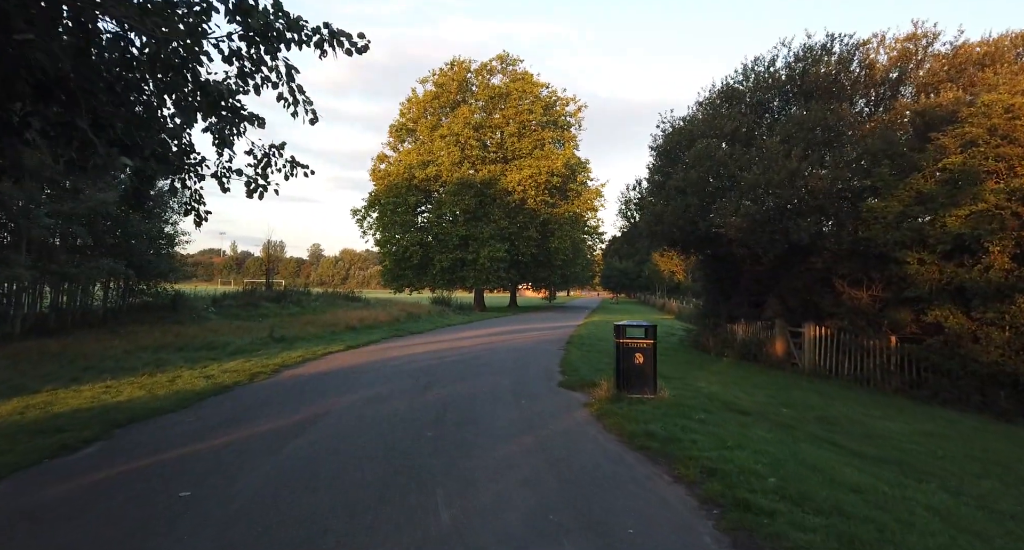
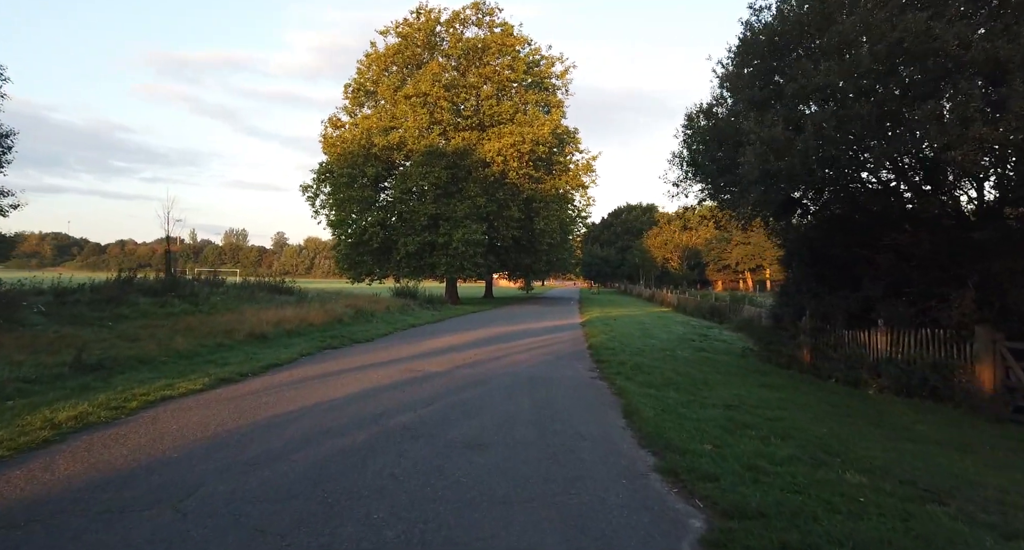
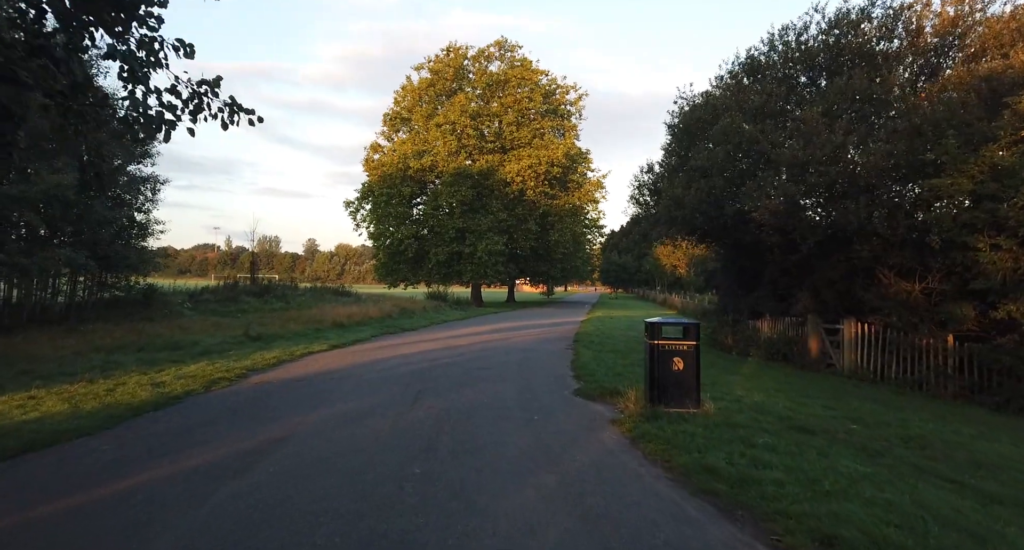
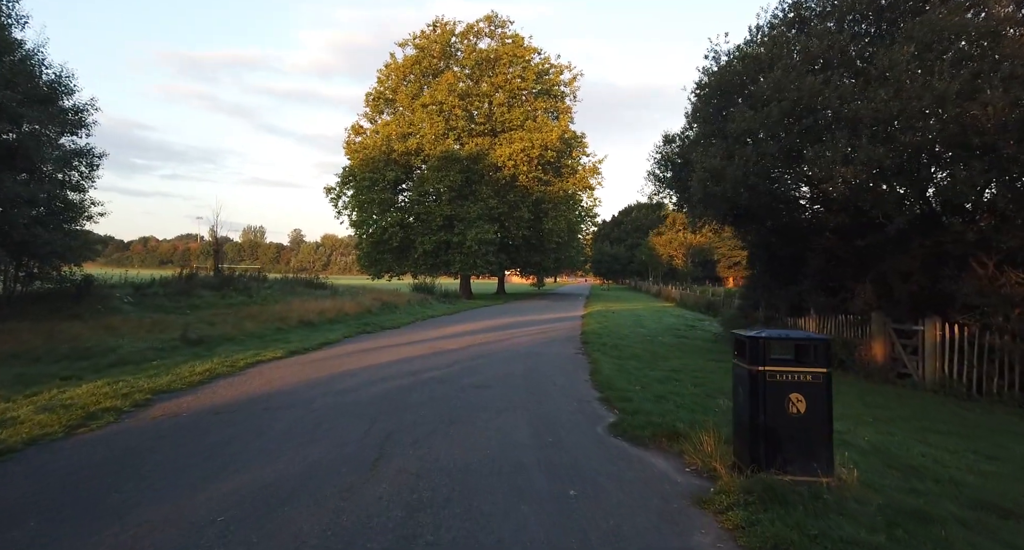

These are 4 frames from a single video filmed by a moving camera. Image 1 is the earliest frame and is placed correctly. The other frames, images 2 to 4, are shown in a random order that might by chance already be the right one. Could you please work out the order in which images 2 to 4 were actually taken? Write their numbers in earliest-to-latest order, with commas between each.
3, 4, 2
